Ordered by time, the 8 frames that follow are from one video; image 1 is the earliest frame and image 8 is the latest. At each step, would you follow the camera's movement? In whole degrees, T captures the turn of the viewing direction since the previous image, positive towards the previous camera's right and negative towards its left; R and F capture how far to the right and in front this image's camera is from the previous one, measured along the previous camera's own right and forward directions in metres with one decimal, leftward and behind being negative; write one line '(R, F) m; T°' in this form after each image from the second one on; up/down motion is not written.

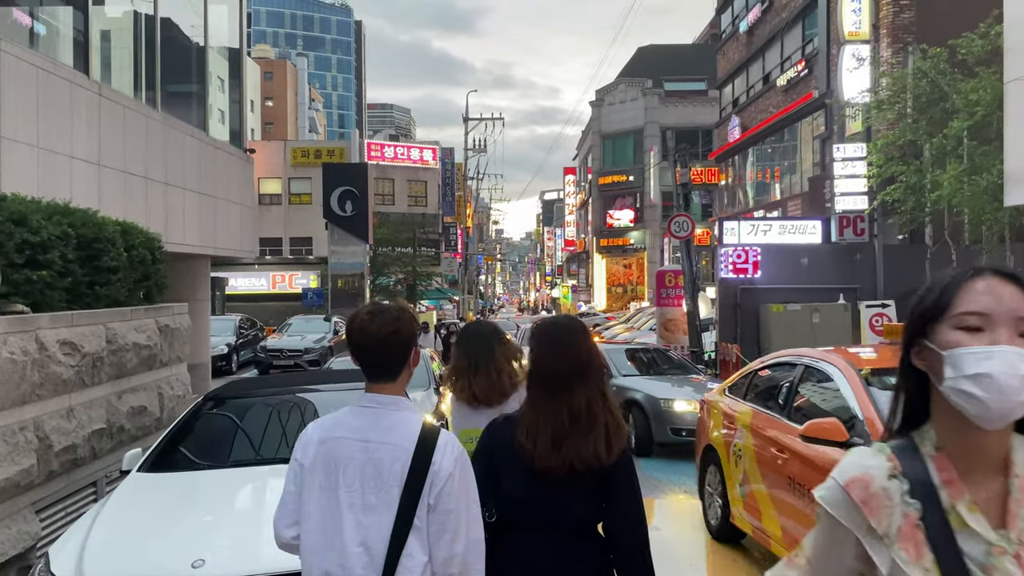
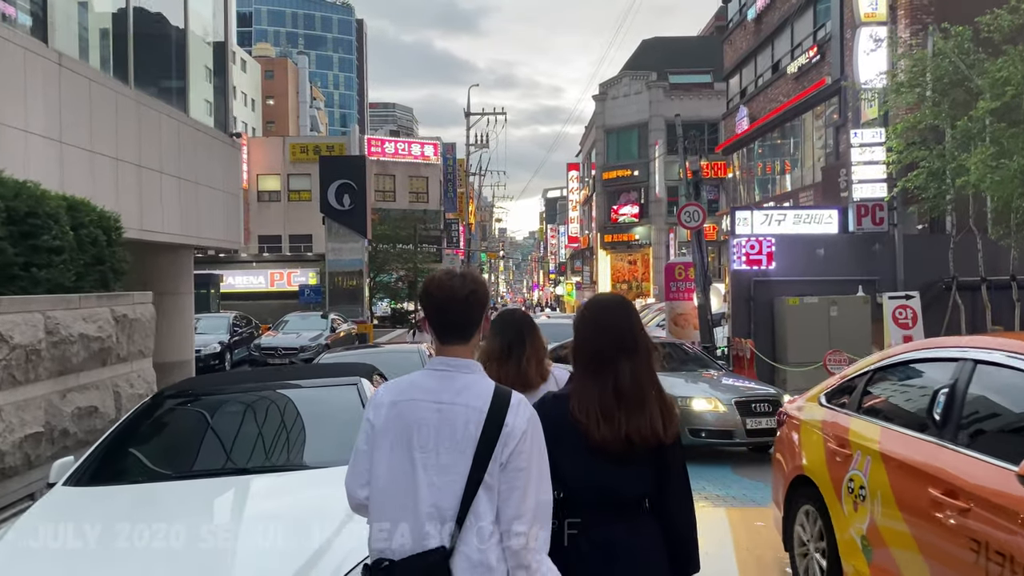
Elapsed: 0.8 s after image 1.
(0.0, +0.8) m; 0°
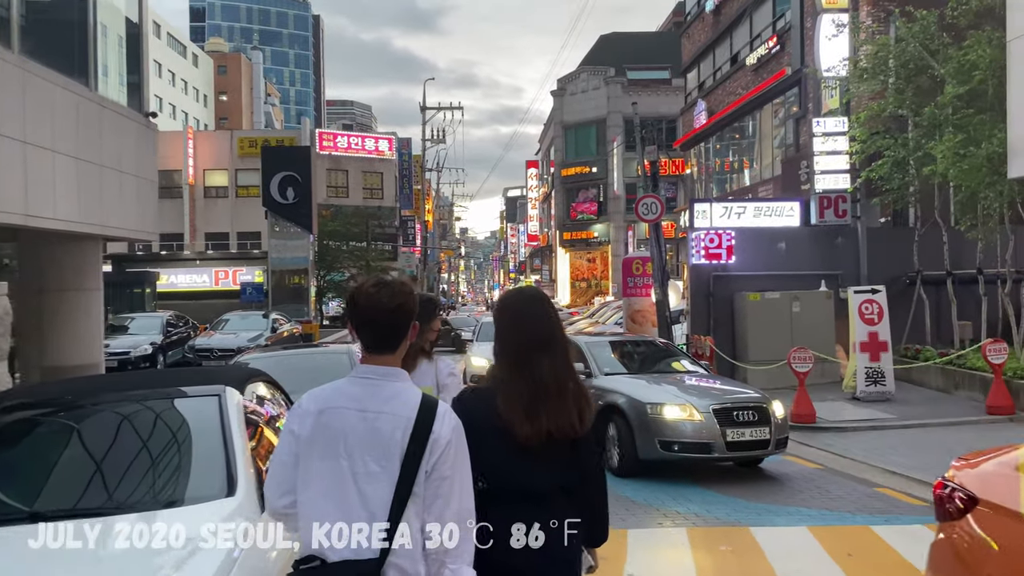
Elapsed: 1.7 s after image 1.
(+0.2, +0.9) m; +3°
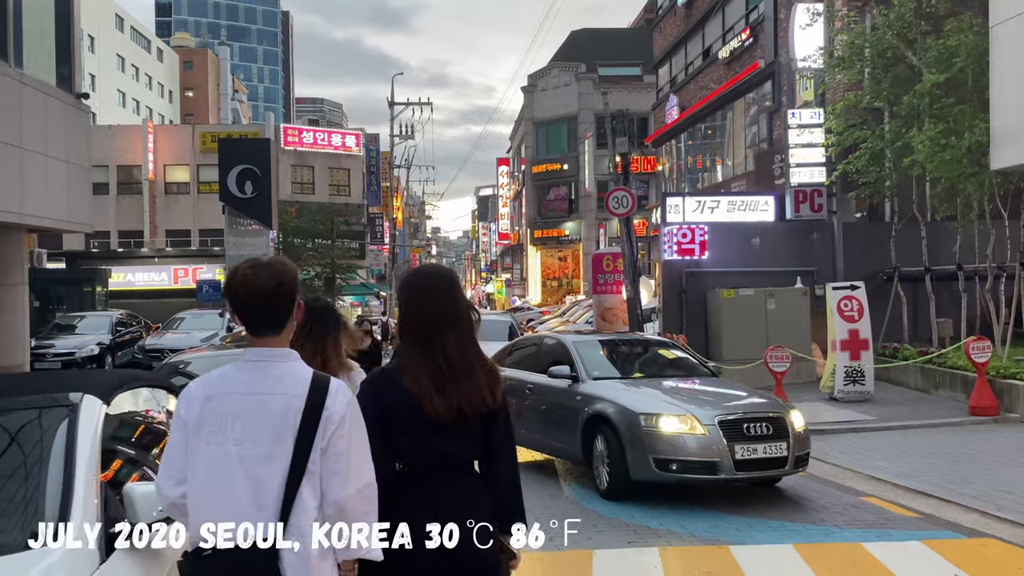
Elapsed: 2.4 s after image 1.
(+0.1, +0.7) m; +2°
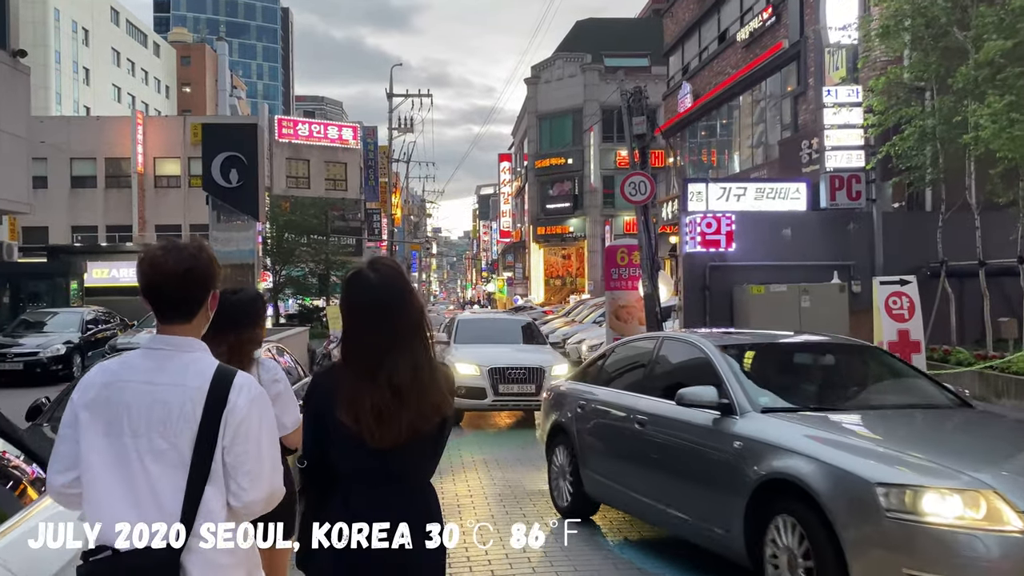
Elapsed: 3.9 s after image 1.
(-0.1, +1.5) m; 0°
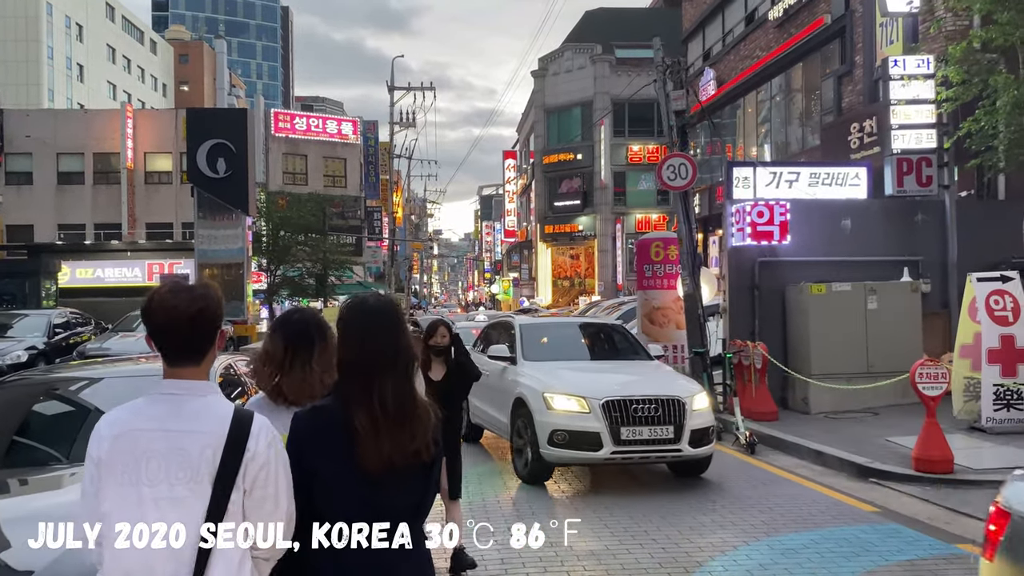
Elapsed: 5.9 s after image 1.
(-0.3, +1.9) m; 0°
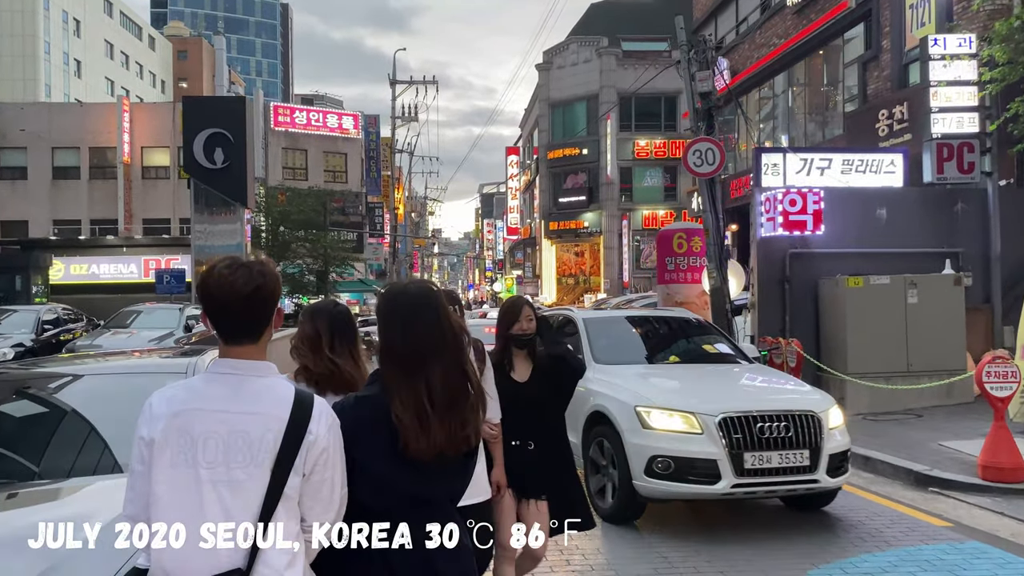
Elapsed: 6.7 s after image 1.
(-0.2, +0.8) m; 0°
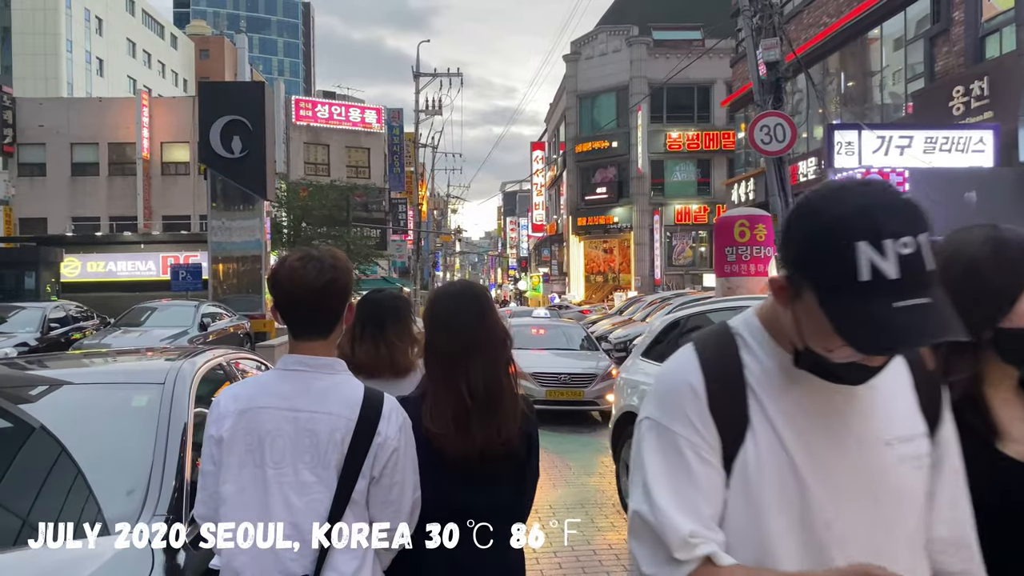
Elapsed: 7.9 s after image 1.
(-0.3, +1.2) m; -1°
